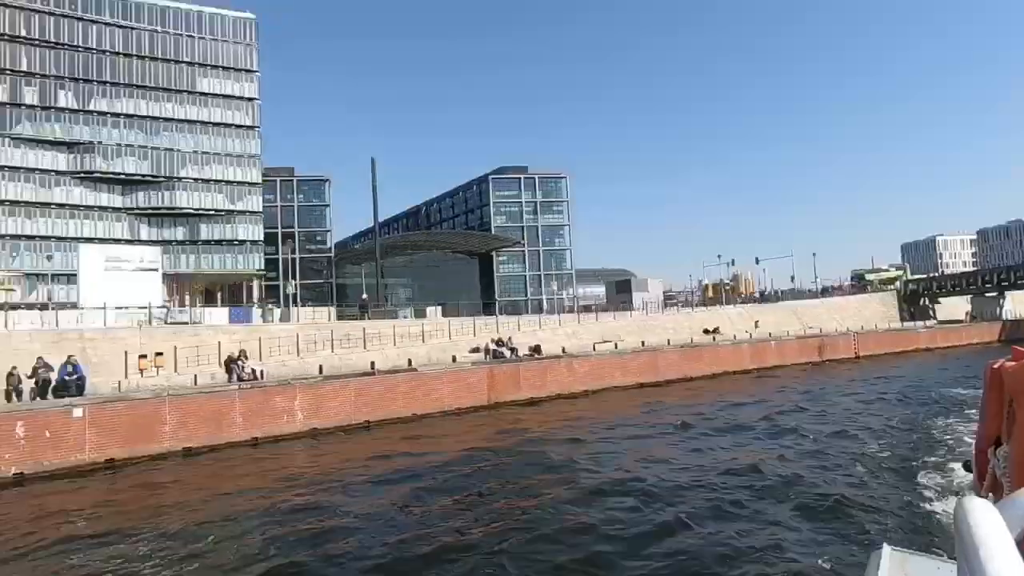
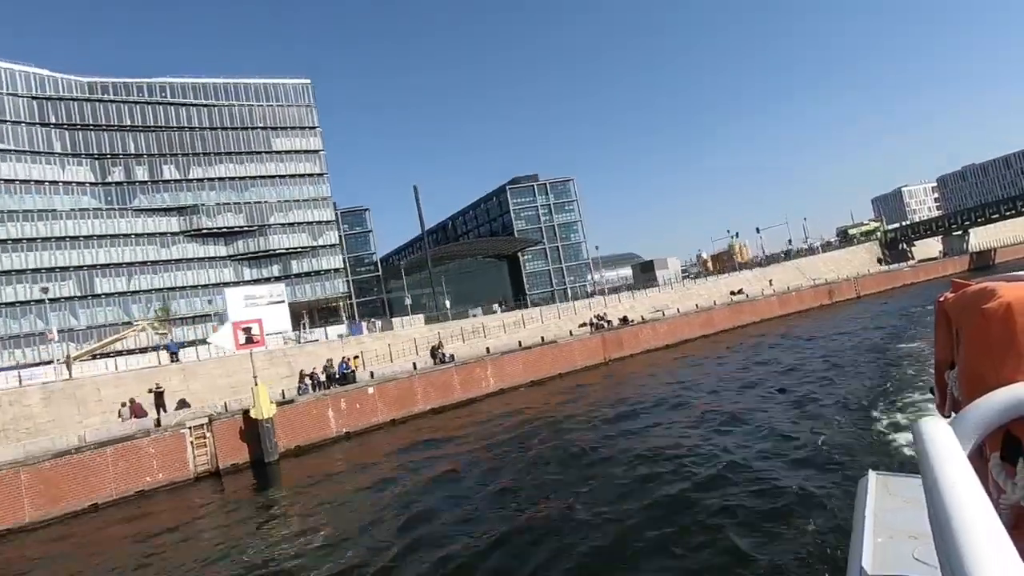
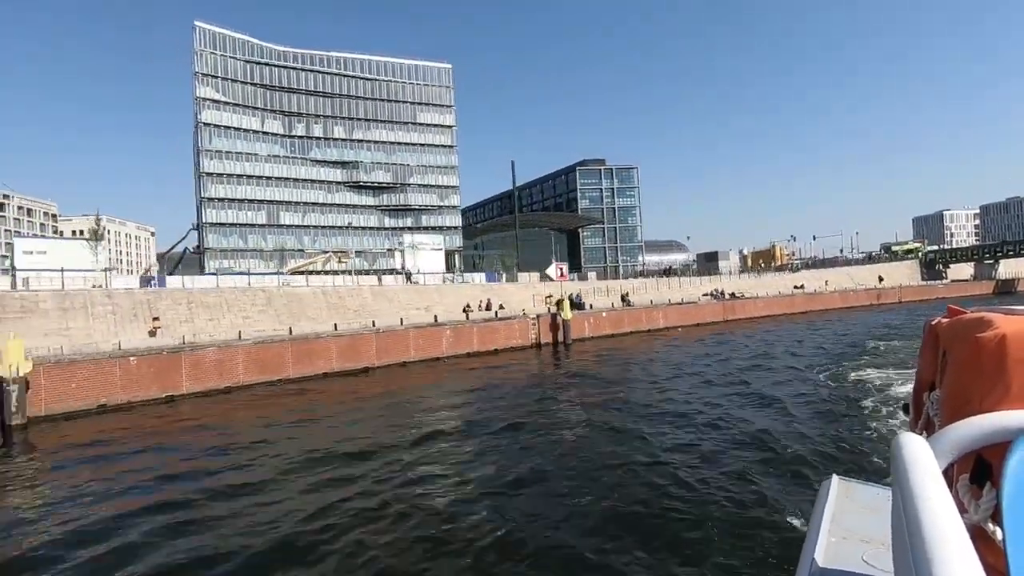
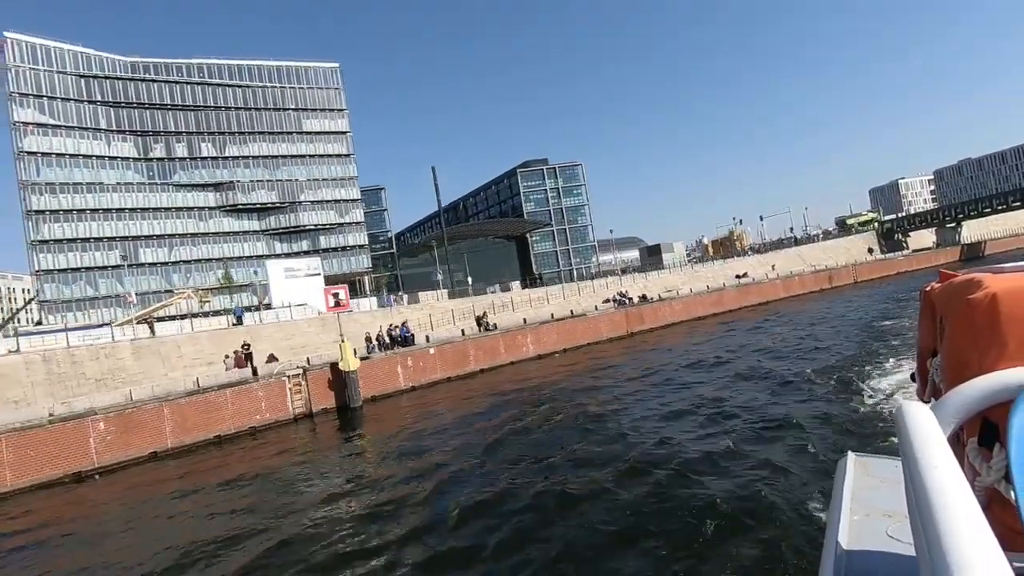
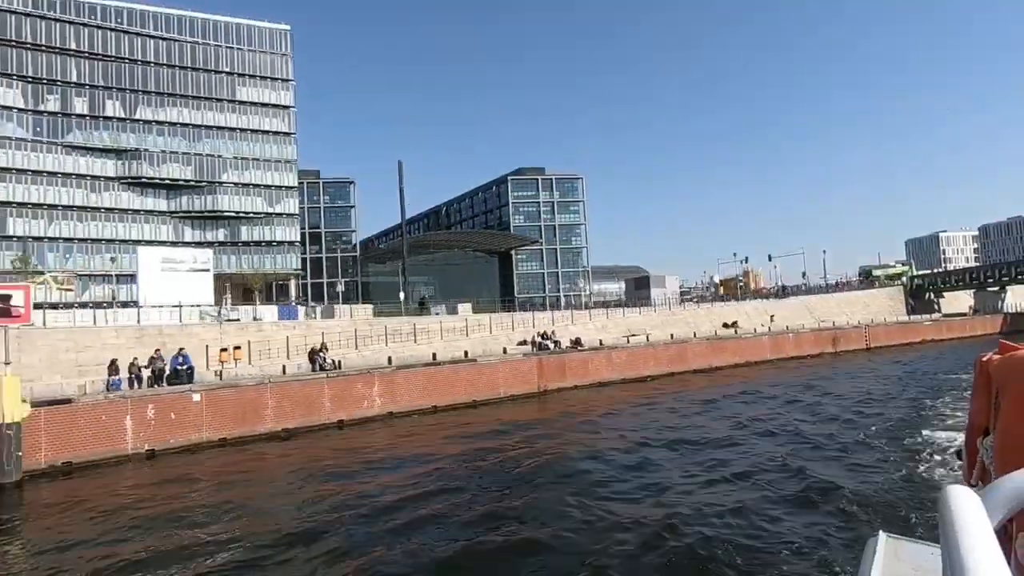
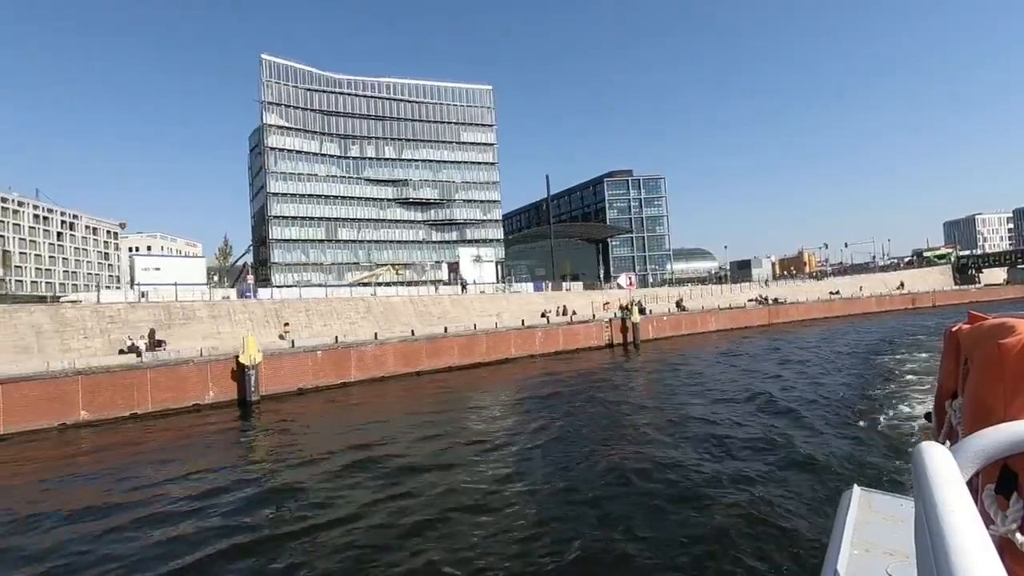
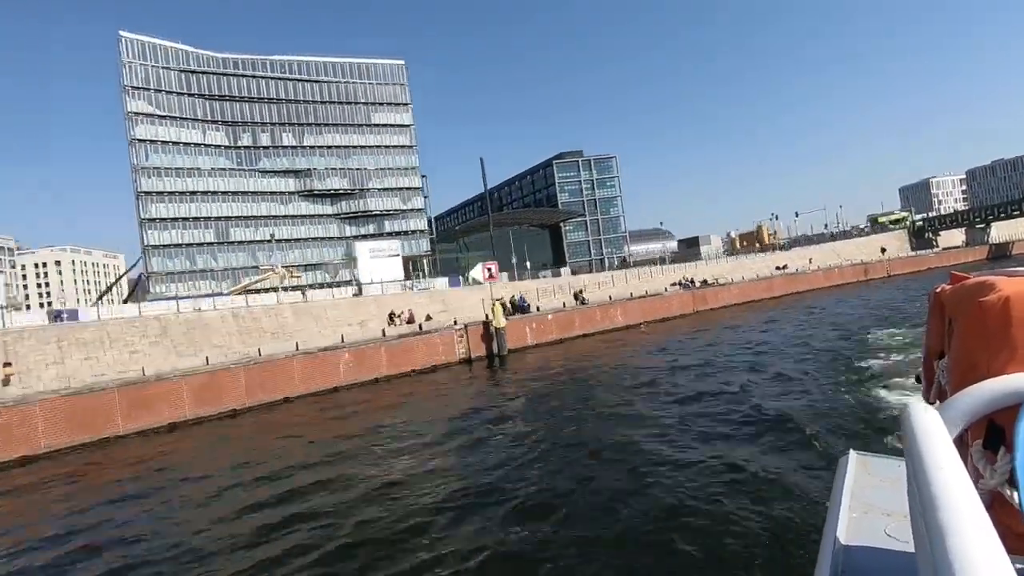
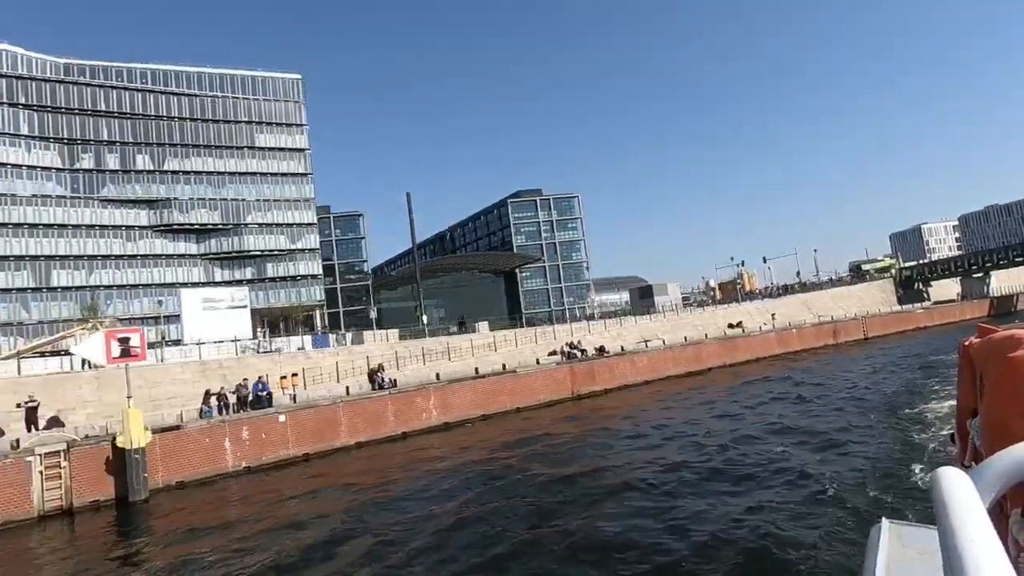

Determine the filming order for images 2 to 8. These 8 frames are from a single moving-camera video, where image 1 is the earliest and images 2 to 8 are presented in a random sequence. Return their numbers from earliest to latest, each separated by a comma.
5, 8, 2, 4, 7, 3, 6
